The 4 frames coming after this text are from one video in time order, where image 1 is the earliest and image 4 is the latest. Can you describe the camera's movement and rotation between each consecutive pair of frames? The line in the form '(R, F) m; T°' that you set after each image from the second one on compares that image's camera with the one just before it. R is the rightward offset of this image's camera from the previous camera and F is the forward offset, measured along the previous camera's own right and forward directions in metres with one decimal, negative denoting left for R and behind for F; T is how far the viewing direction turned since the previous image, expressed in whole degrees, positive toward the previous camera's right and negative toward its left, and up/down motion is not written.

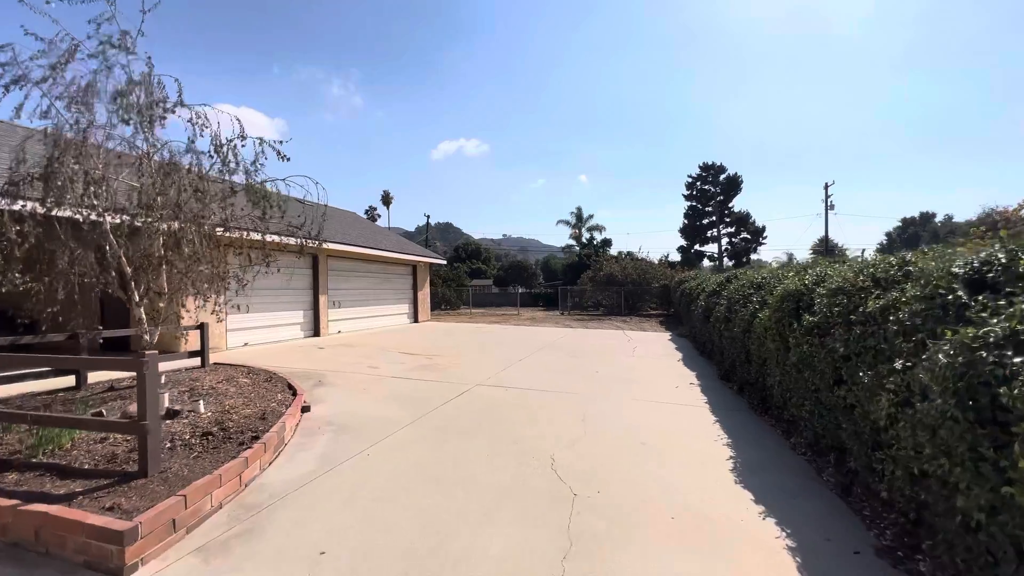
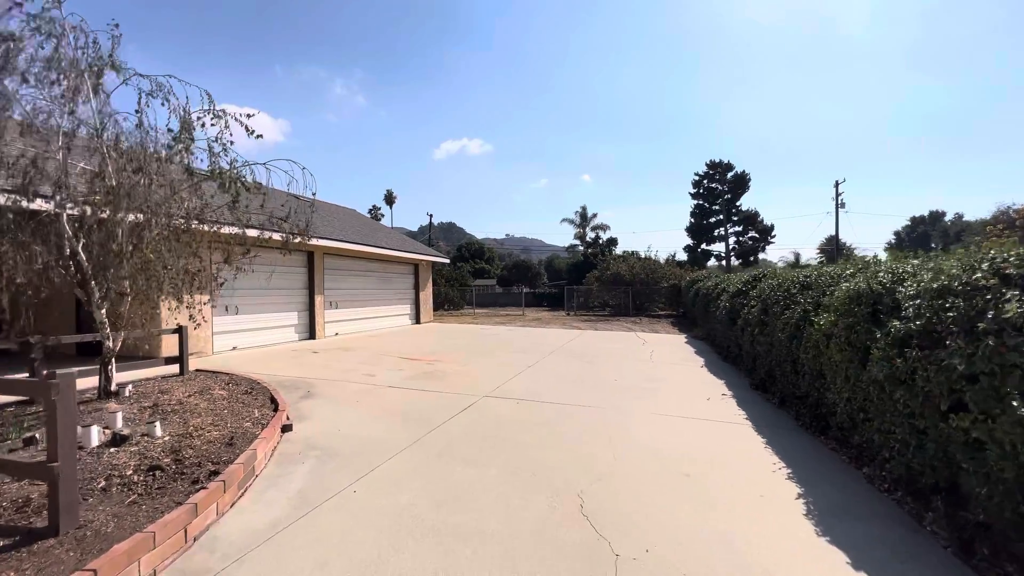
(-0.1, +0.7) m; 0°
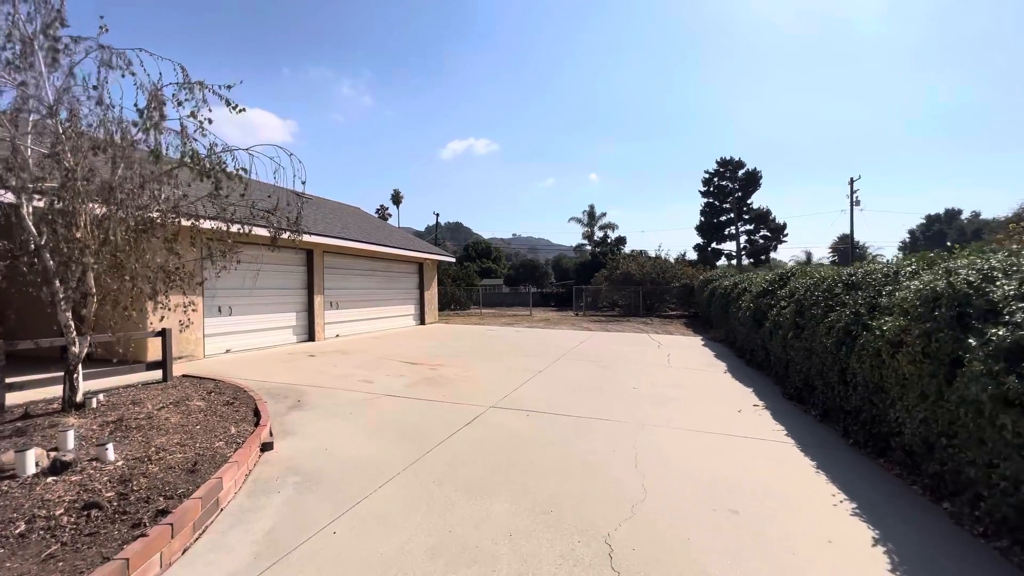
(0.0, +0.6) m; -1°
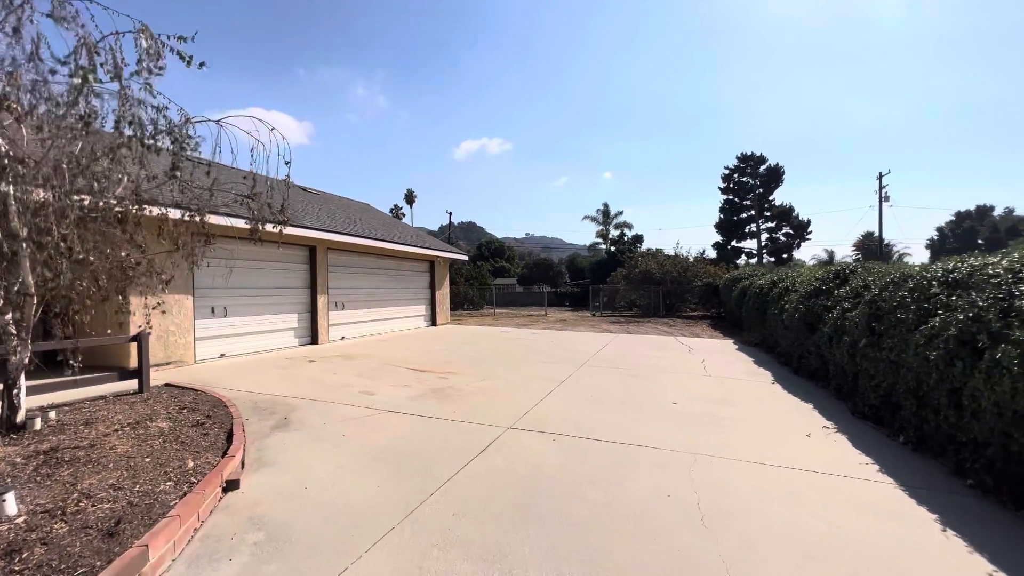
(-0.1, +0.8) m; -2°
